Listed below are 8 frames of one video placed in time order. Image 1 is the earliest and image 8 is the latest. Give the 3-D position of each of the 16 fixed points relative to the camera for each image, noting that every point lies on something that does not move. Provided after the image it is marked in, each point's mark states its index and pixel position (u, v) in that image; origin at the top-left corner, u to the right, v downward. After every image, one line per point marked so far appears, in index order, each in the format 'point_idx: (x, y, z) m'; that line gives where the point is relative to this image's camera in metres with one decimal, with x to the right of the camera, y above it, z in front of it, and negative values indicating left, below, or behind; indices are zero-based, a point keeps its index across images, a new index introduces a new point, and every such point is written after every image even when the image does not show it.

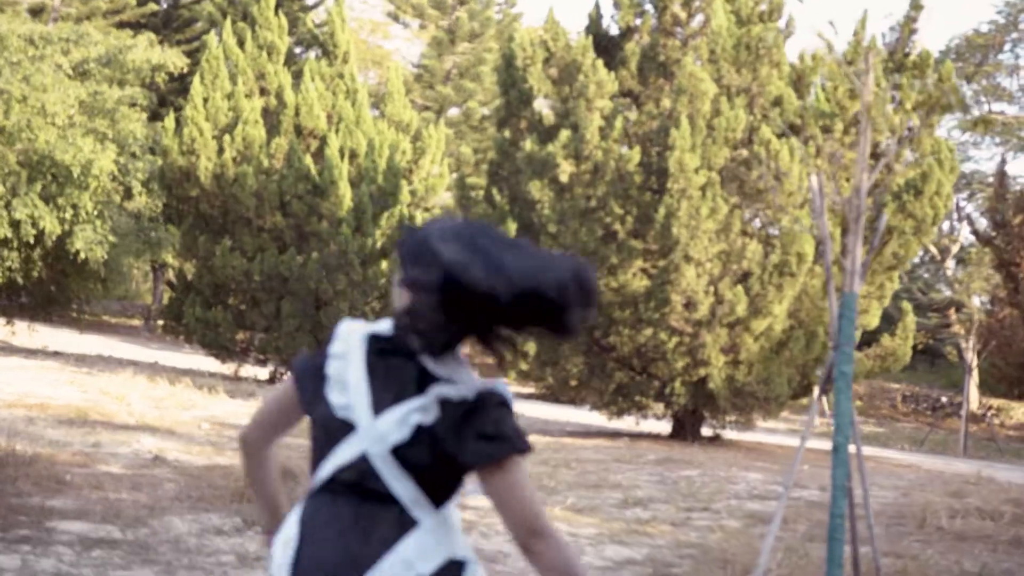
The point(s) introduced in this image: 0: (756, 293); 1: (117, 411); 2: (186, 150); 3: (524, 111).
0: (+2.7, 0.0, +14.3) m
1: (-4.3, -1.4, +14.3) m
2: (-5.0, +2.1, +19.8) m
3: (+0.1, +2.2, +15.9) m
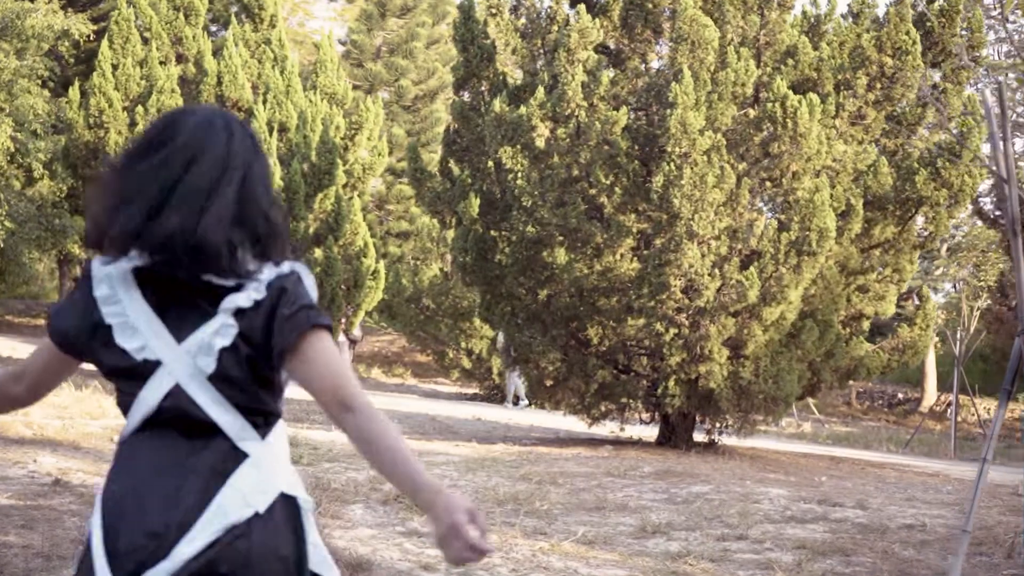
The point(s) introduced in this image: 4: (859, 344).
0: (+2.4, +0.1, +12.2) m
1: (-4.6, -1.2, +11.8) m
2: (-5.6, +2.2, +17.2) m
3: (-0.3, +2.3, +13.8) m
4: (+3.5, -0.6, +13.2) m
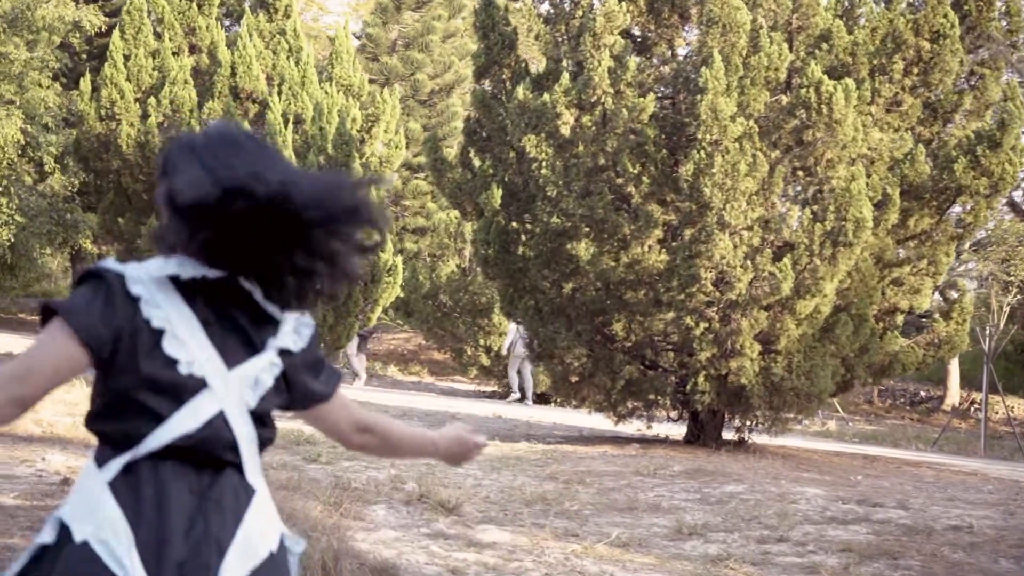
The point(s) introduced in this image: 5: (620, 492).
0: (+2.7, +0.2, +11.8) m
1: (-4.4, -1.2, +11.4) m
2: (-5.4, +2.3, +16.9) m
3: (0.0, +2.4, +13.3) m
4: (+3.8, -0.5, +12.7) m
5: (+0.8, -1.6, +10.1) m
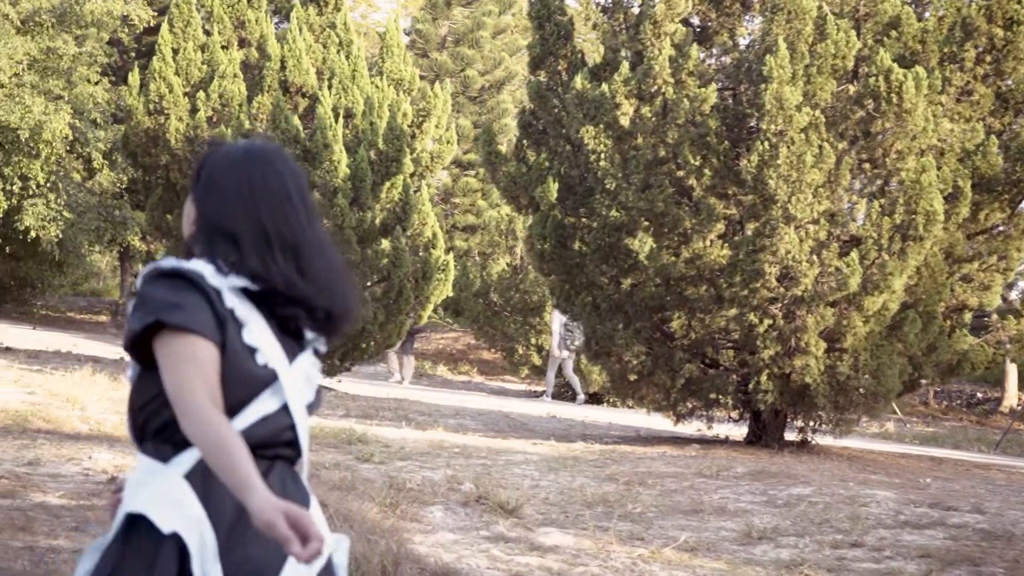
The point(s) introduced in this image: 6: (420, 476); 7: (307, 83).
0: (+3.2, +0.2, +11.4) m
1: (-3.9, -1.1, +11.3) m
2: (-4.7, +2.3, +16.8) m
3: (+0.5, +2.4, +13.0) m
4: (+4.3, -0.5, +12.3) m
5: (+1.3, -1.6, +9.8) m
6: (-0.7, -1.4, +9.7) m
7: (-2.6, +2.7, +16.6) m
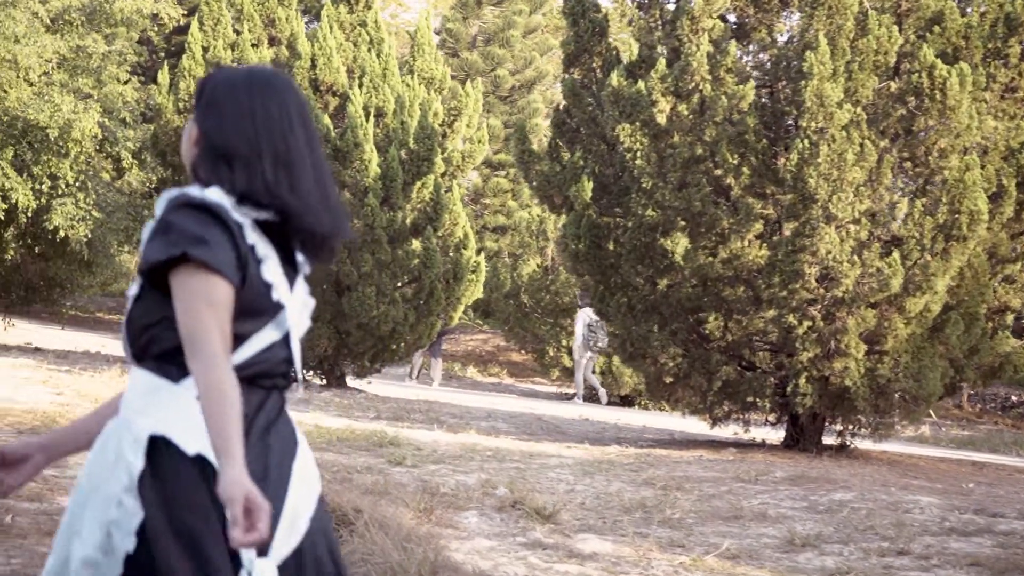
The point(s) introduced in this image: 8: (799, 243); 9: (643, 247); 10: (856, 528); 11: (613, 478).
0: (+3.5, +0.2, +11.2) m
1: (-3.6, -1.1, +11.2) m
2: (-4.3, +2.3, +16.7) m
3: (+0.9, +2.4, +12.8) m
4: (+4.6, -0.5, +12.0) m
5: (+1.6, -1.6, +9.5) m
6: (-0.4, -1.4, +9.5) m
7: (-2.2, +2.7, +16.4) m
8: (+2.5, +0.4, +11.0) m
9: (+1.2, +0.4, +11.9) m
10: (+2.3, -1.6, +8.7) m
11: (+0.8, -1.5, +10.3) m
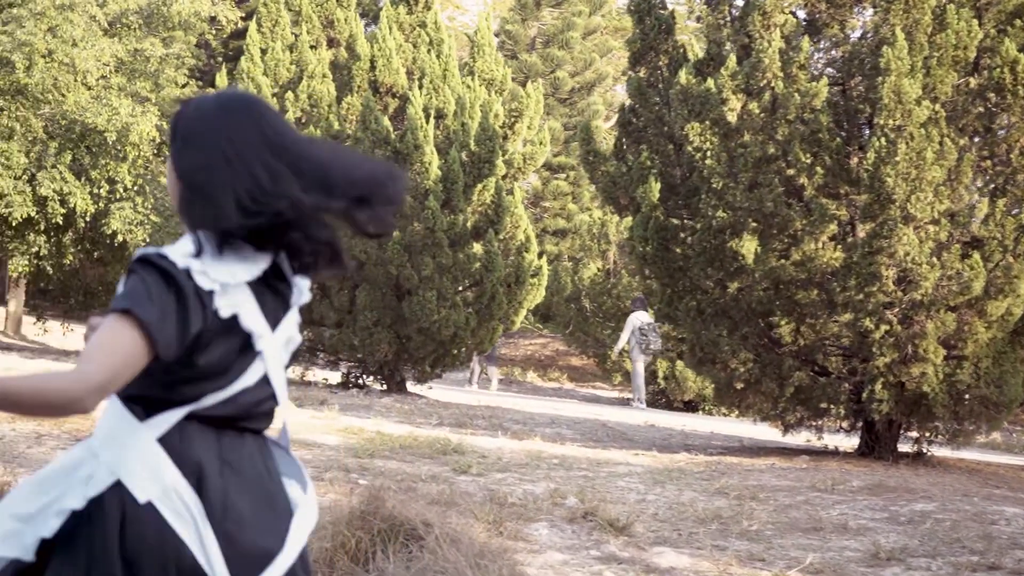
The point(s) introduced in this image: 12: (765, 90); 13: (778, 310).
0: (+4.0, +0.2, +10.8) m
1: (-3.0, -1.2, +11.1) m
2: (-3.5, +2.3, +16.6) m
3: (+1.5, +2.4, +12.6) m
4: (+5.2, -0.5, +11.6) m
5: (+2.1, -1.6, +9.2) m
6: (+0.1, -1.4, +9.3) m
7: (-1.5, +2.6, +16.3) m
8: (+3.0, +0.4, +10.7) m
9: (+1.8, +0.4, +11.6) m
10: (+2.8, -1.6, +8.4) m
11: (+1.3, -1.5, +10.0) m
12: (+2.2, +1.7, +11.3) m
13: (+2.4, -0.2, +11.5) m
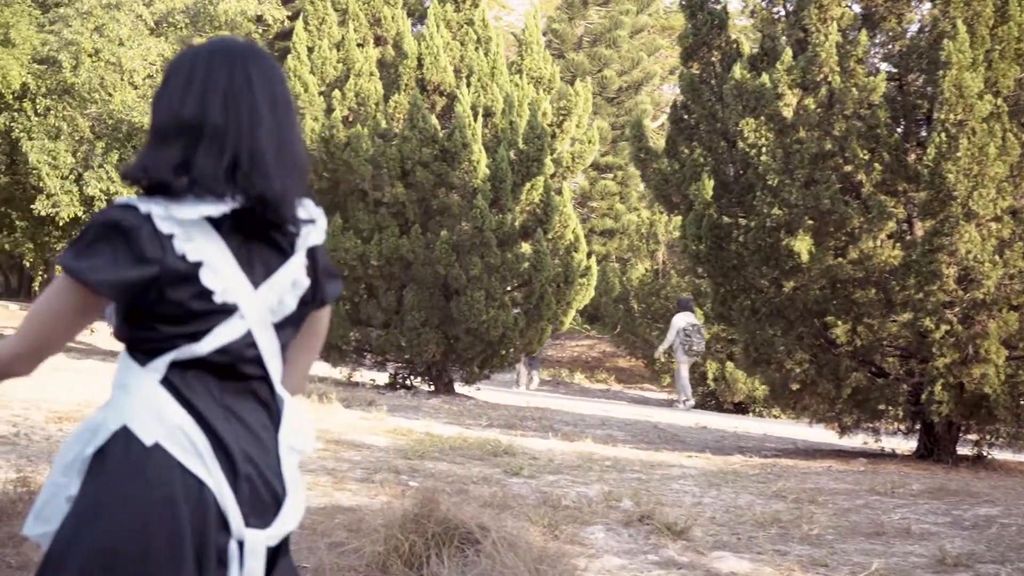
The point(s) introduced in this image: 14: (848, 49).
0: (+4.4, +0.2, +10.5) m
1: (-2.6, -1.2, +11.0) m
2: (-2.8, +2.3, +16.6) m
3: (+2.0, +2.4, +12.3) m
4: (+5.7, -0.5, +11.2) m
5: (+2.4, -1.6, +9.0) m
6: (+0.4, -1.4, +9.1) m
7: (-0.9, +2.6, +16.2) m
8: (+3.4, +0.4, +10.4) m
9: (+2.3, +0.4, +11.4) m
10: (+3.1, -1.6, +8.1) m
11: (+1.7, -1.5, +9.7) m
12: (+2.7, +1.8, +11.1) m
13: (+2.8, -0.2, +11.2) m
14: (+2.9, +2.1, +11.1) m
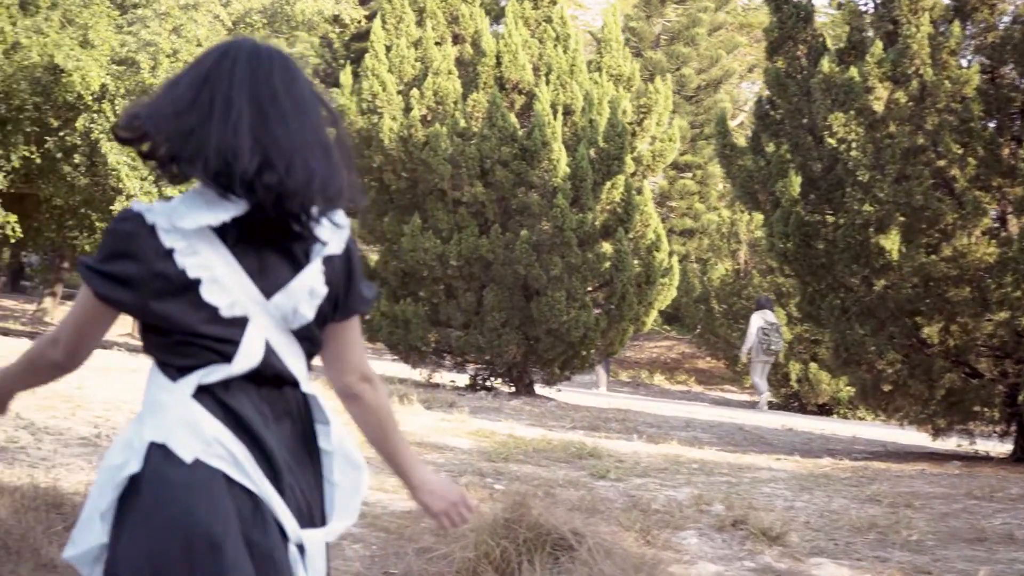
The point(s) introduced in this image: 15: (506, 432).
0: (+5.1, +0.2, +10.1) m
1: (-1.8, -1.2, +11.0) m
2: (-1.8, +2.2, +16.6) m
3: (+2.7, +2.4, +12.1) m
4: (+6.4, -0.4, +10.8) m
5: (+3.0, -1.6, +8.7) m
6: (+1.0, -1.4, +8.9) m
7: (+0.1, +2.6, +16.1) m
8: (+4.1, +0.4, +10.1) m
9: (+3.0, +0.4, +11.1) m
10: (+3.7, -1.6, +7.8) m
11: (+2.4, -1.5, +9.5) m
12: (+3.4, +1.8, +10.8) m
13: (+3.5, -0.2, +10.9) m
14: (+3.6, +2.1, +10.8) m
15: (0.0, -1.3, +11.8) m
